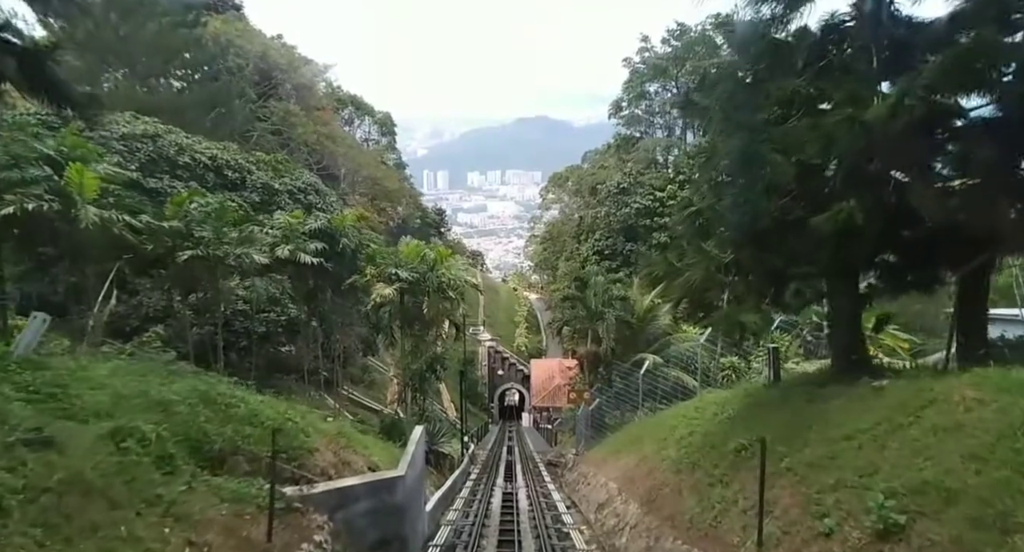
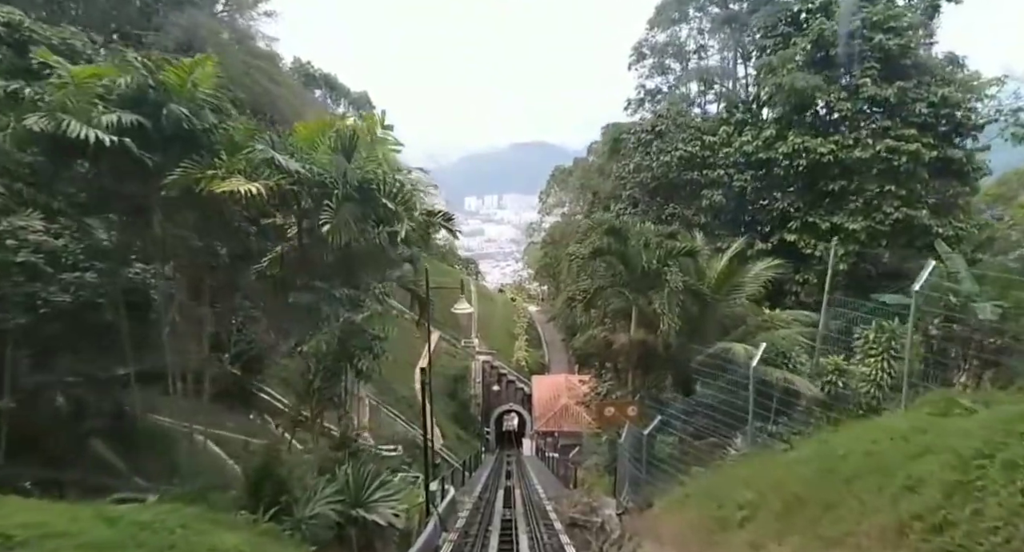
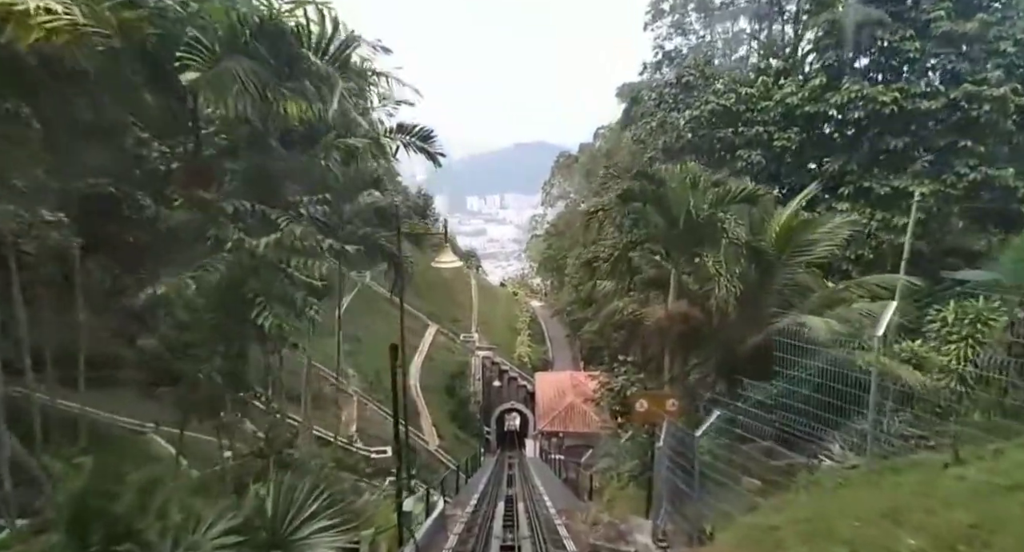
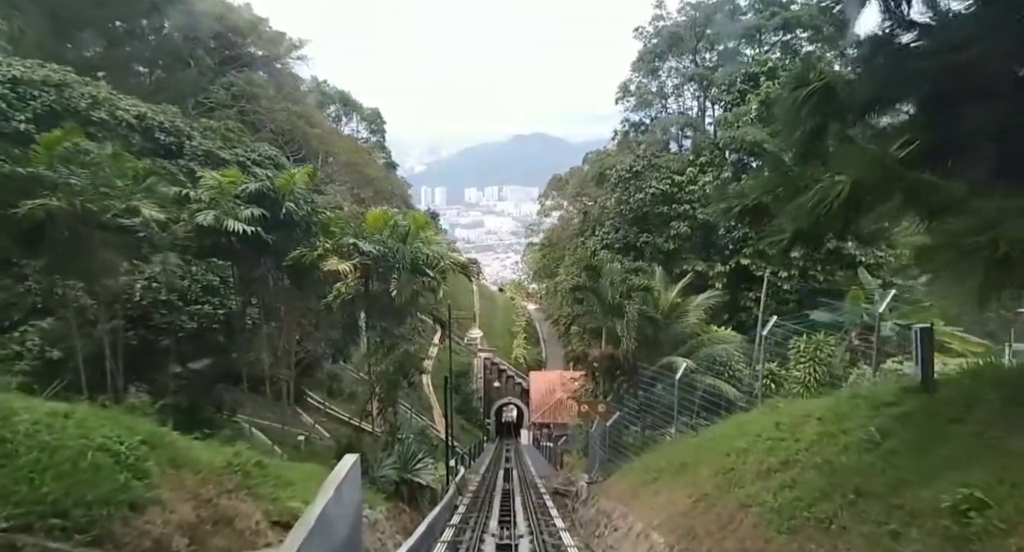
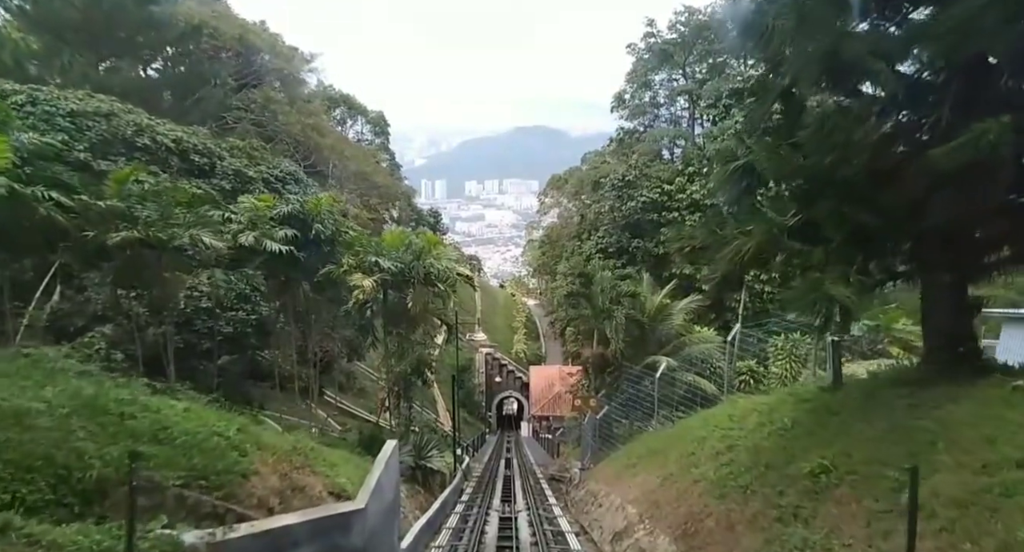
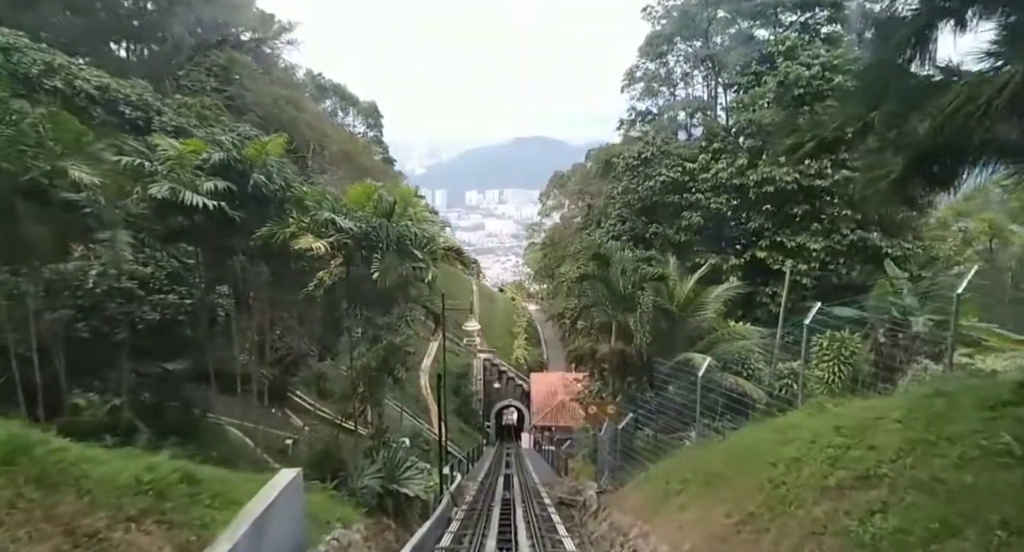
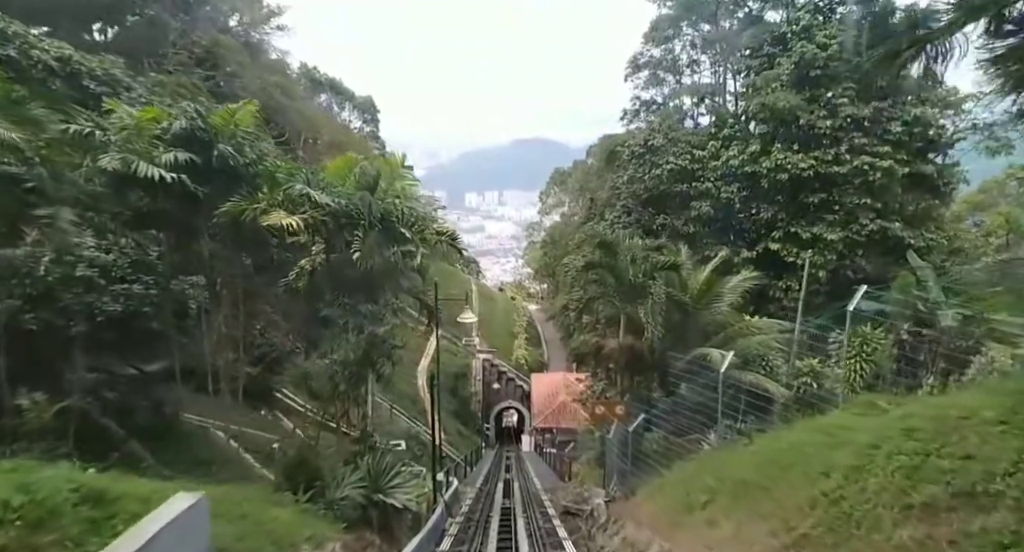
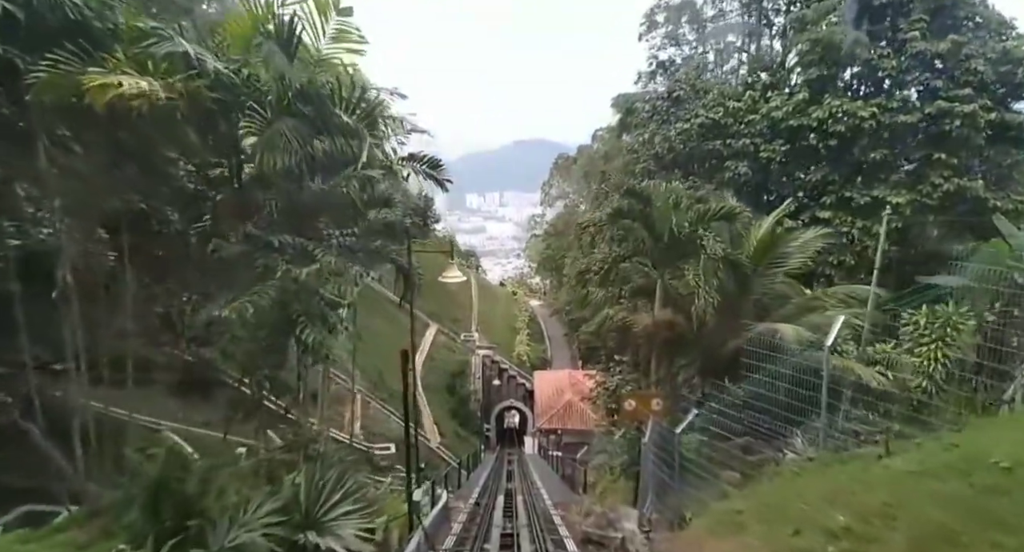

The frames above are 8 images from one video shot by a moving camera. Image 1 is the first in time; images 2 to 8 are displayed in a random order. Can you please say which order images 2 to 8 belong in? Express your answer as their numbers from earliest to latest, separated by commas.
5, 4, 6, 7, 2, 8, 3
